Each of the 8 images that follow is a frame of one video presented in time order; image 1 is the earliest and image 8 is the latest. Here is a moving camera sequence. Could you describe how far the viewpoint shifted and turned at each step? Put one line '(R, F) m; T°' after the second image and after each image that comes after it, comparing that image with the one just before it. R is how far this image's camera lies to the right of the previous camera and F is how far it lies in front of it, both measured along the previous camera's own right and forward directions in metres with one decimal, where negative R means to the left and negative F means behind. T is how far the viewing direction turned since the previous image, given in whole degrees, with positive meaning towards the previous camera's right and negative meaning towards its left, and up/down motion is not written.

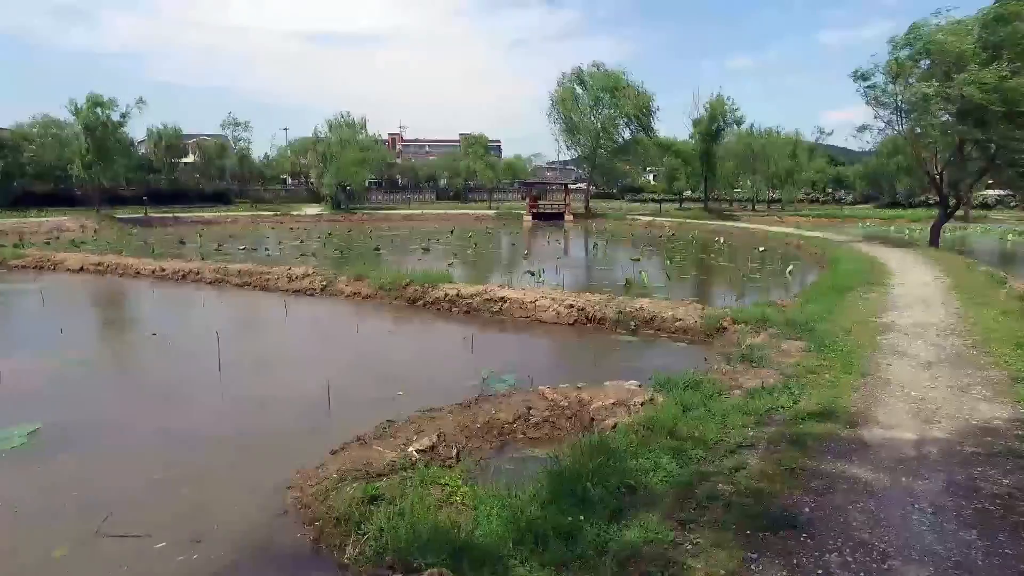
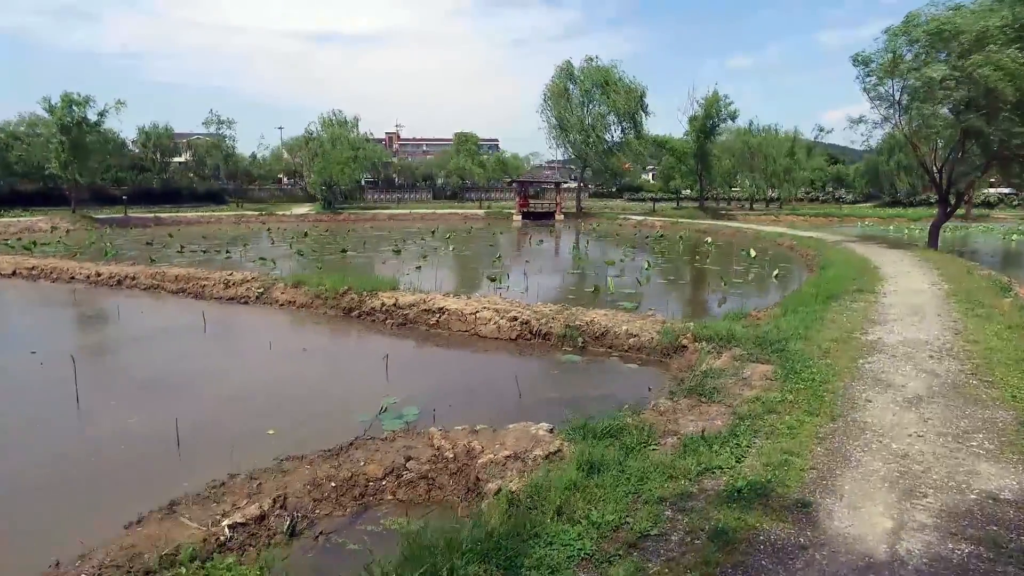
(+1.1, +1.5) m; 0°
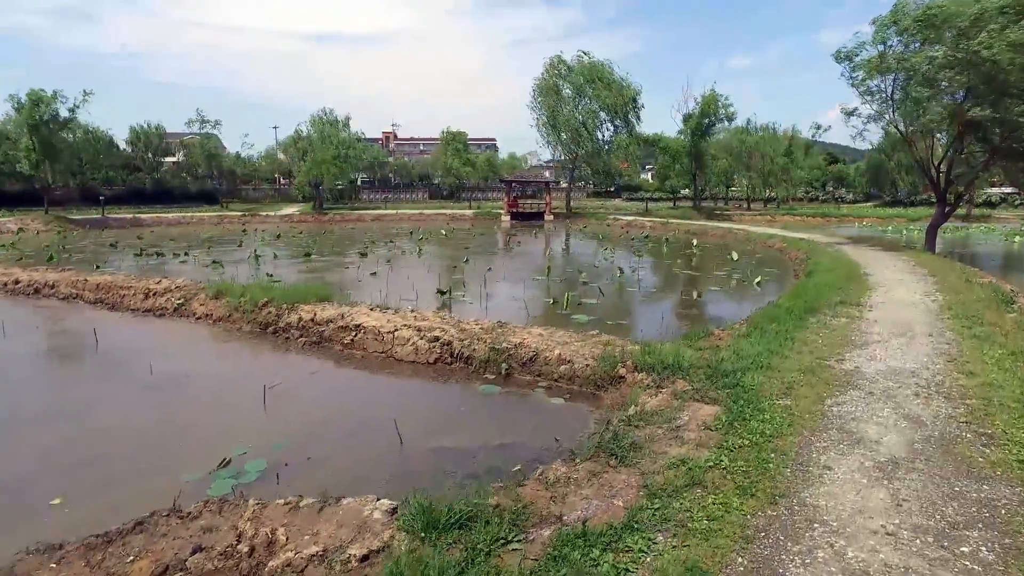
(+1.2, +1.5) m; 0°
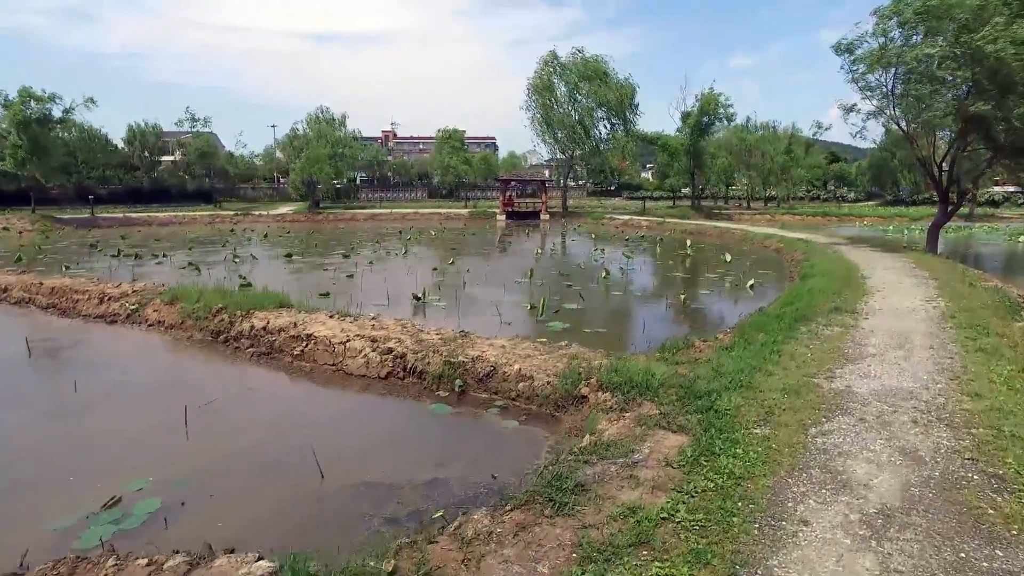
(+0.5, +0.8) m; 0°
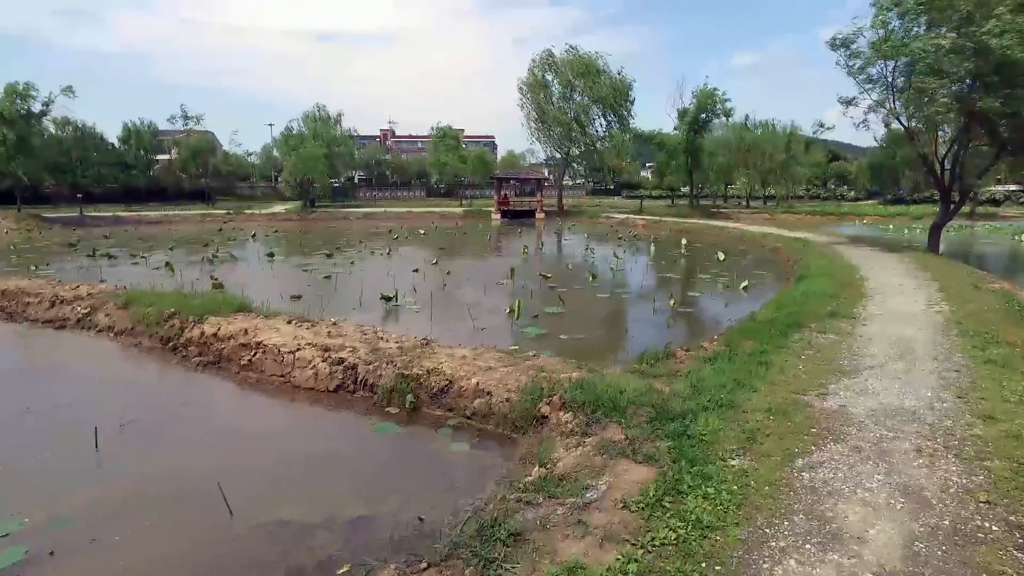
(+0.4, +0.7) m; 0°
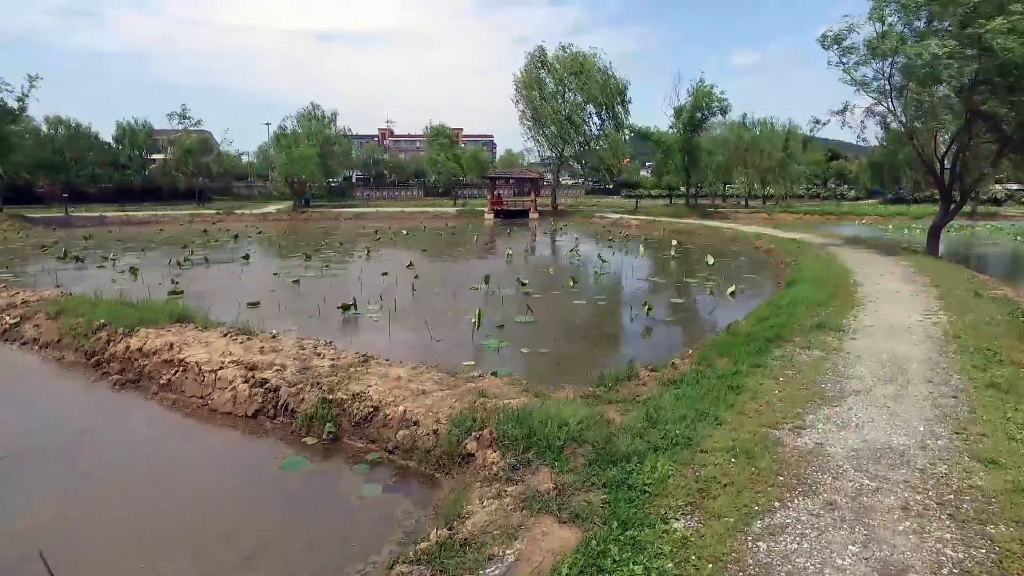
(+0.6, +0.8) m; 0°
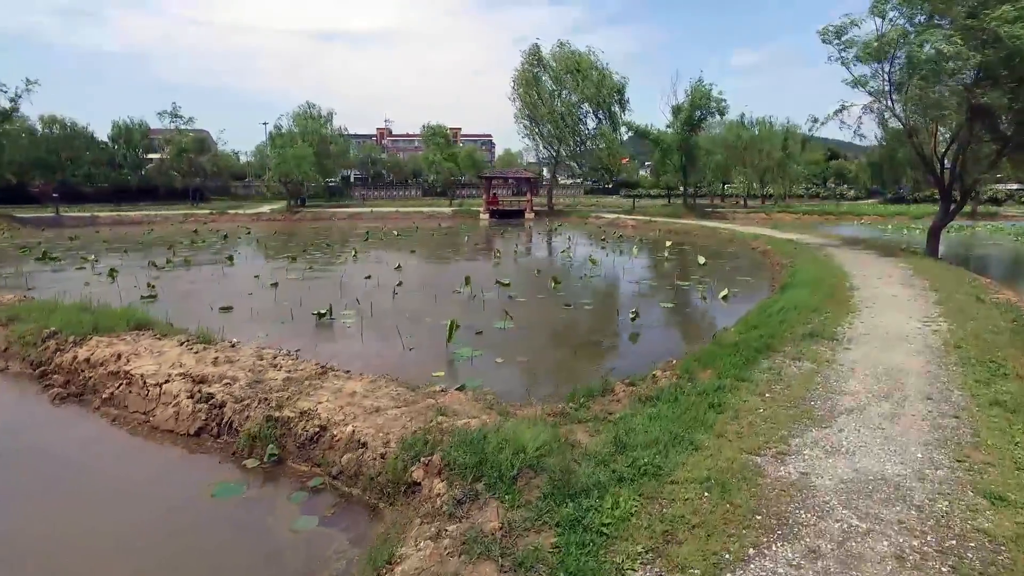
(+0.3, +0.5) m; 0°
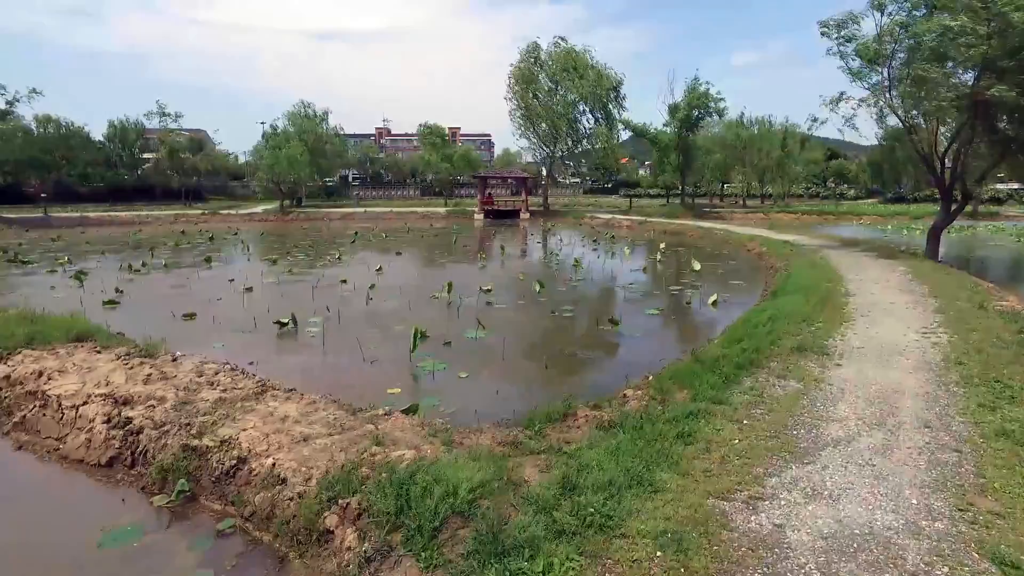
(+0.4, +0.6) m; 0°
